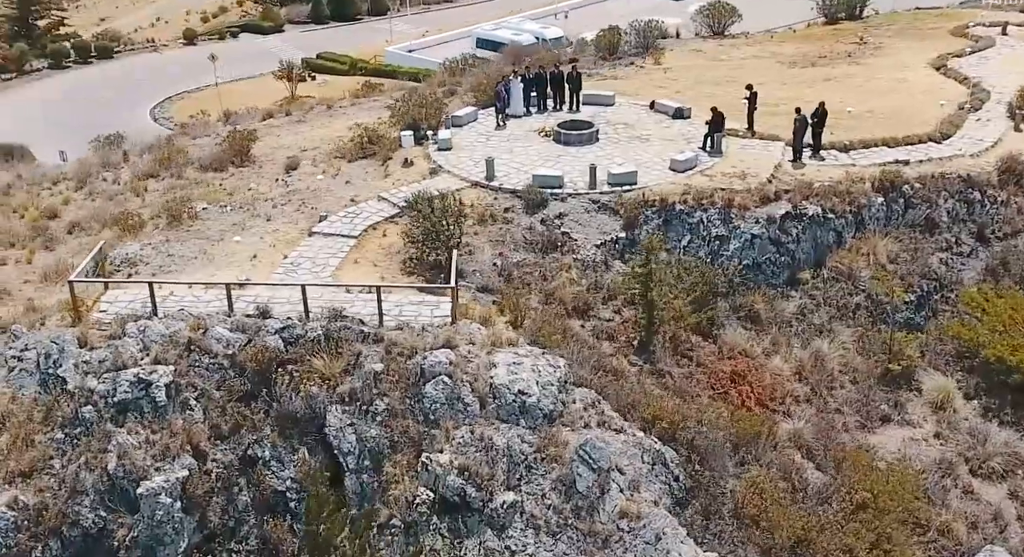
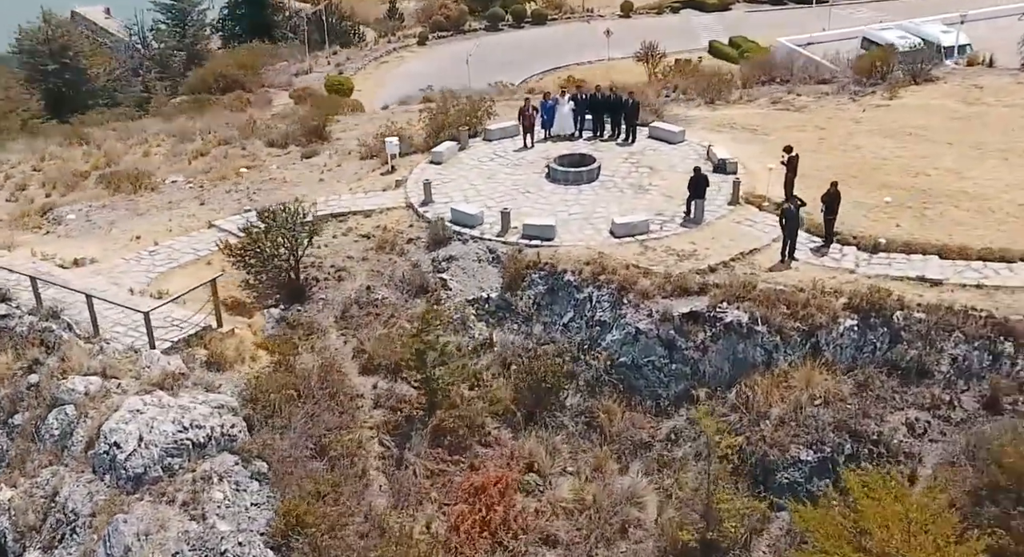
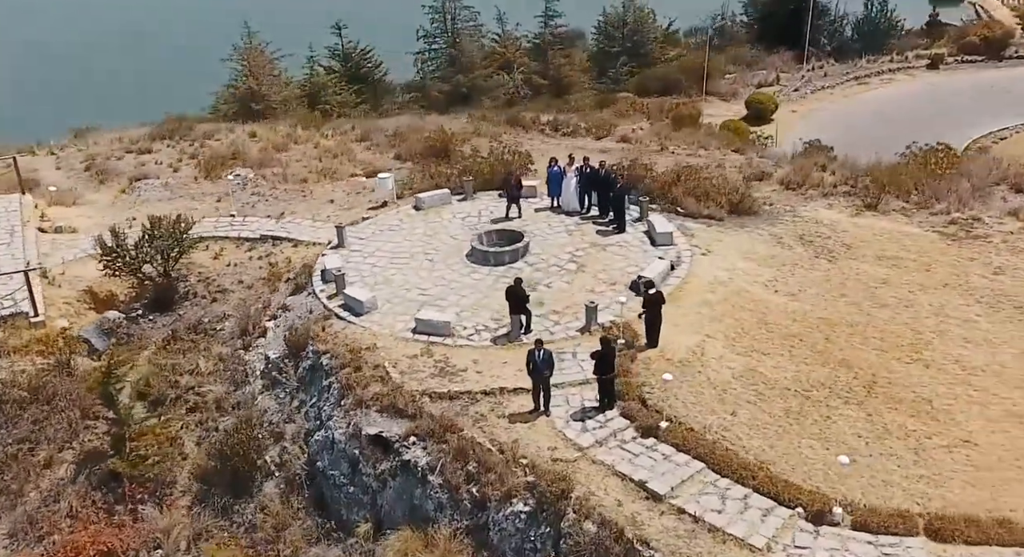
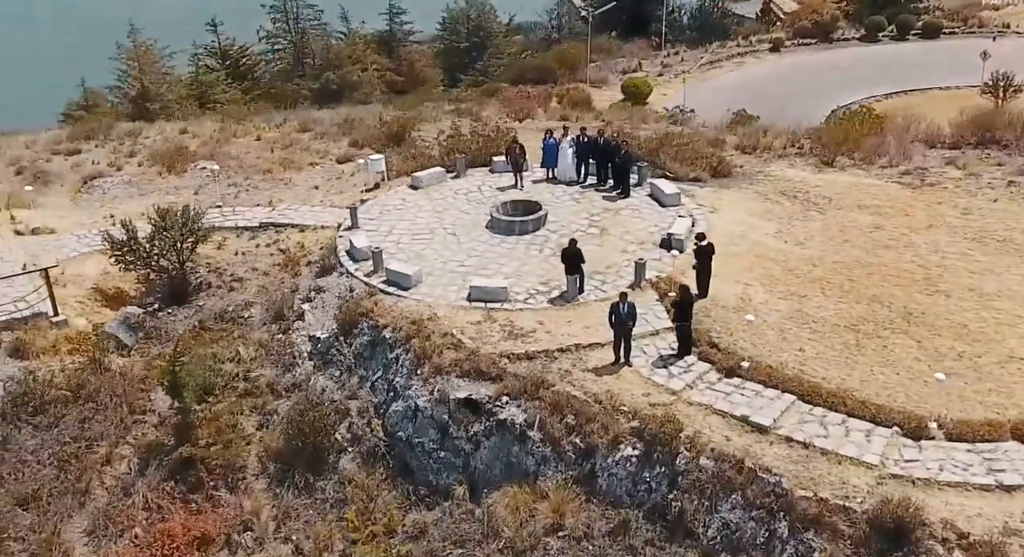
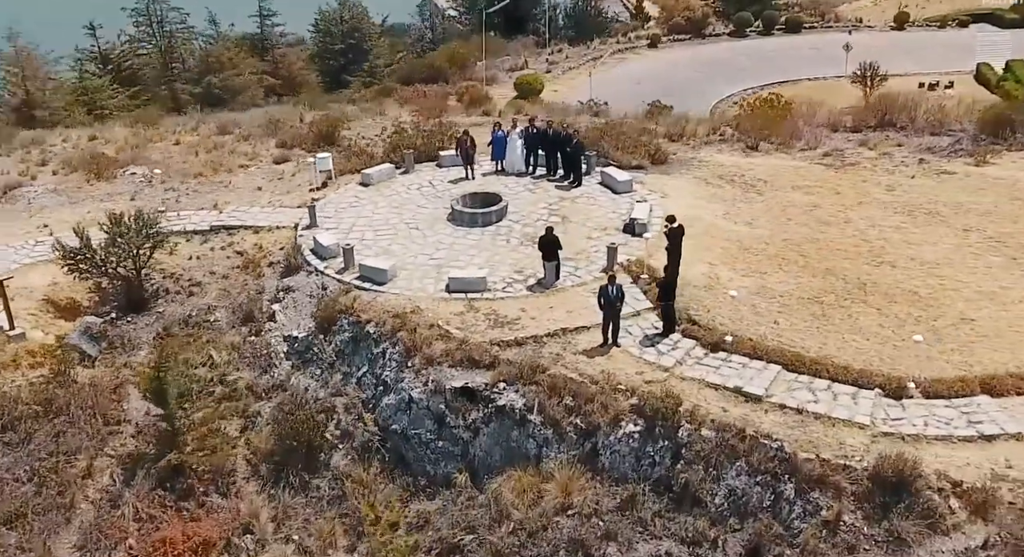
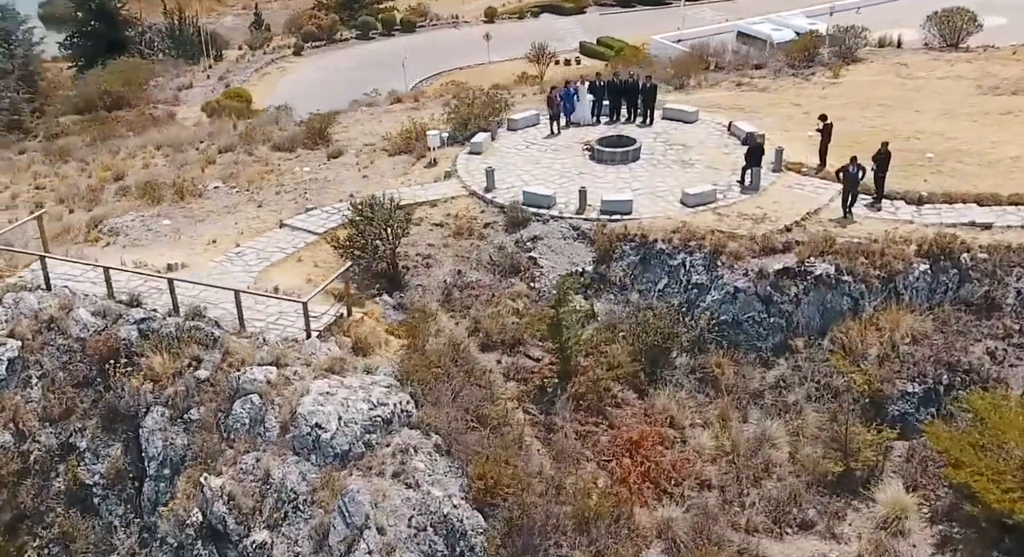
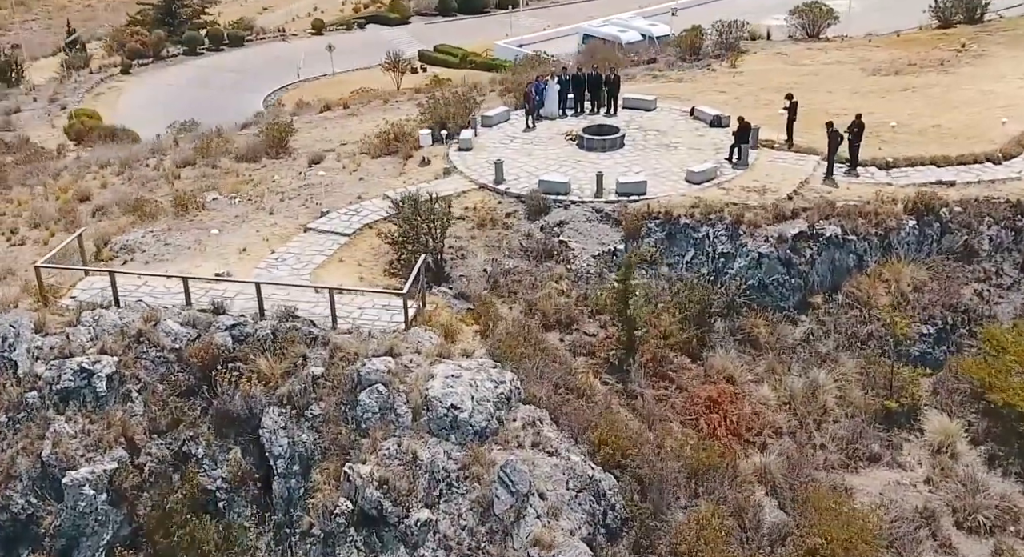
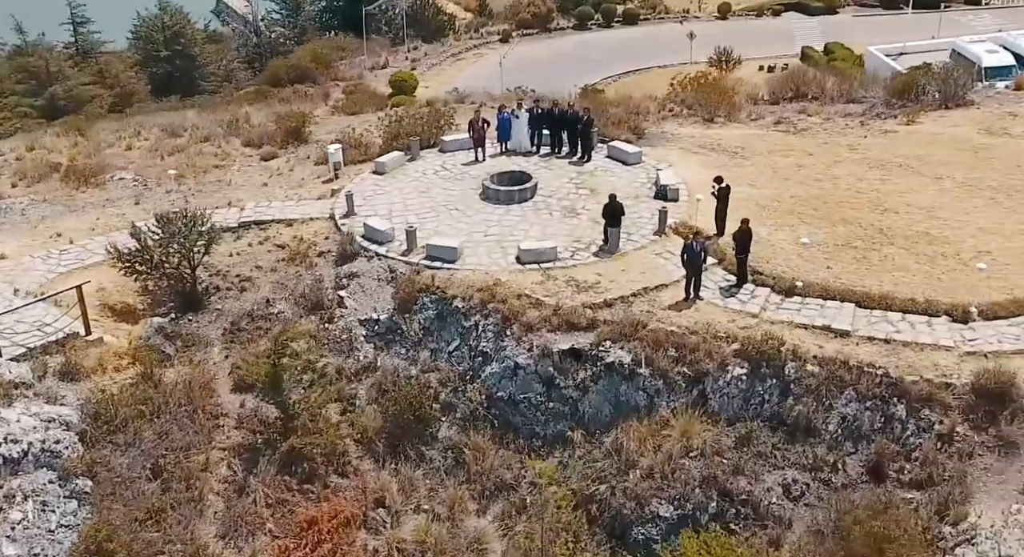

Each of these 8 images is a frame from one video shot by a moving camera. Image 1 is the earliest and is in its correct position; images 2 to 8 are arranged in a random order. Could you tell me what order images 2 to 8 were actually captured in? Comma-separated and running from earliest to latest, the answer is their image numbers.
7, 6, 2, 8, 5, 4, 3
